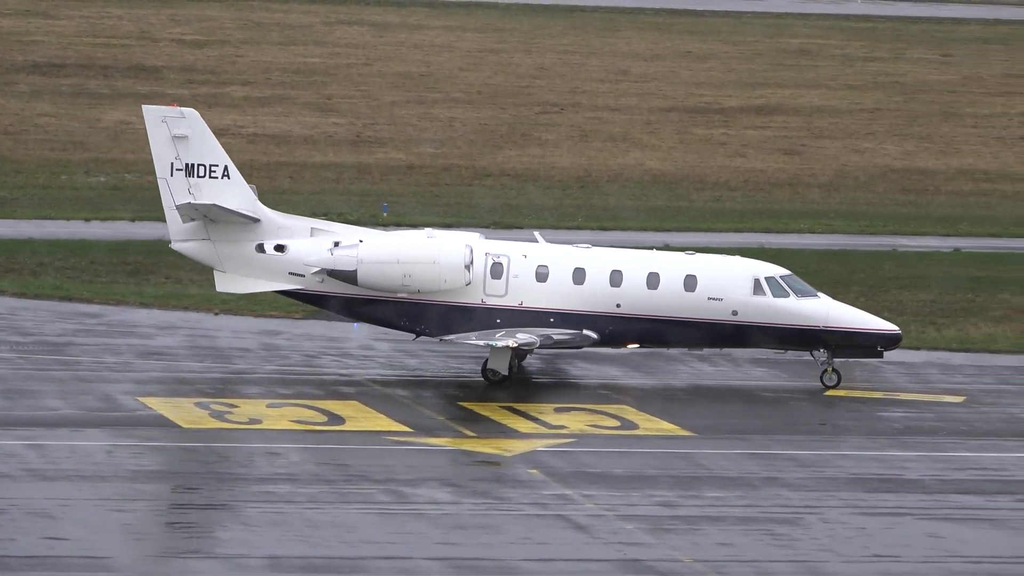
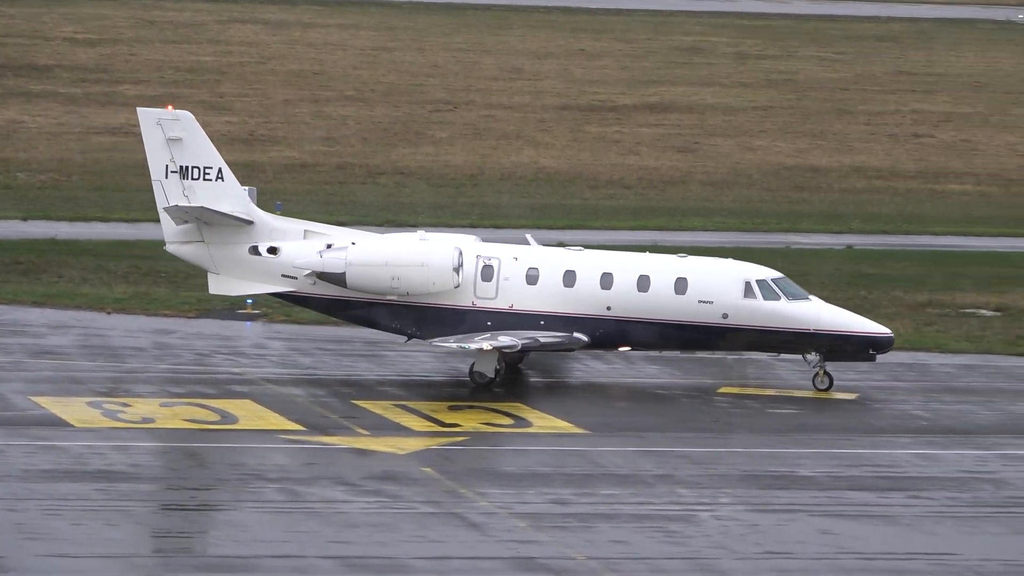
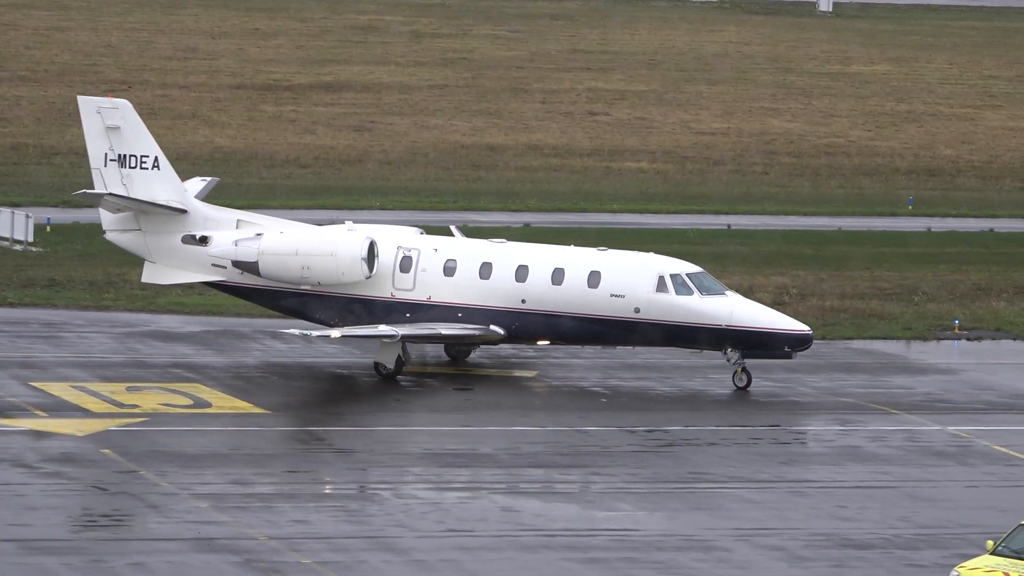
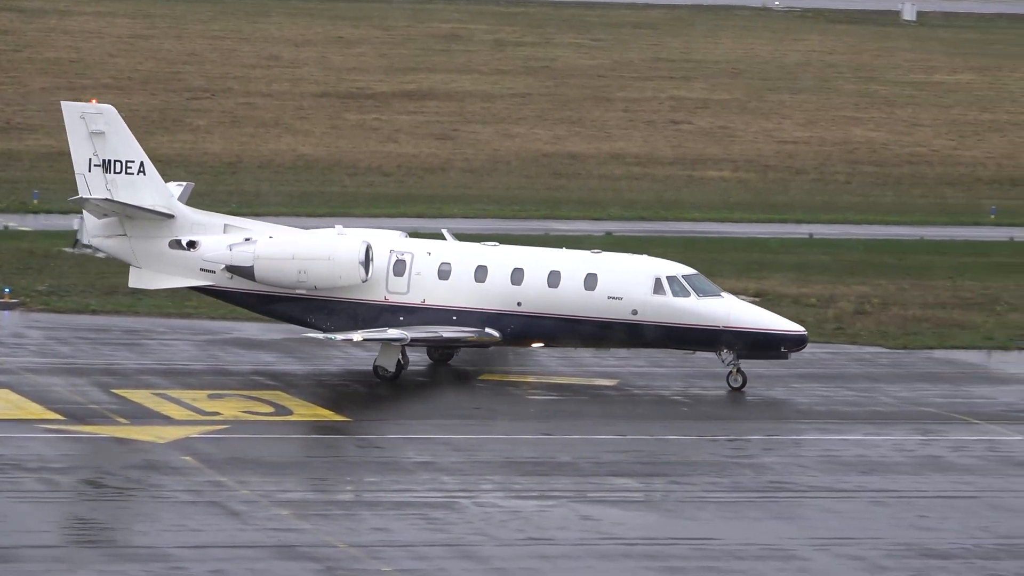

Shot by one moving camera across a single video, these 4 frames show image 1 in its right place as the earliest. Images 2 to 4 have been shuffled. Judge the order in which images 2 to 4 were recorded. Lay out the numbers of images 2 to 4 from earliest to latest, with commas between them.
2, 4, 3
